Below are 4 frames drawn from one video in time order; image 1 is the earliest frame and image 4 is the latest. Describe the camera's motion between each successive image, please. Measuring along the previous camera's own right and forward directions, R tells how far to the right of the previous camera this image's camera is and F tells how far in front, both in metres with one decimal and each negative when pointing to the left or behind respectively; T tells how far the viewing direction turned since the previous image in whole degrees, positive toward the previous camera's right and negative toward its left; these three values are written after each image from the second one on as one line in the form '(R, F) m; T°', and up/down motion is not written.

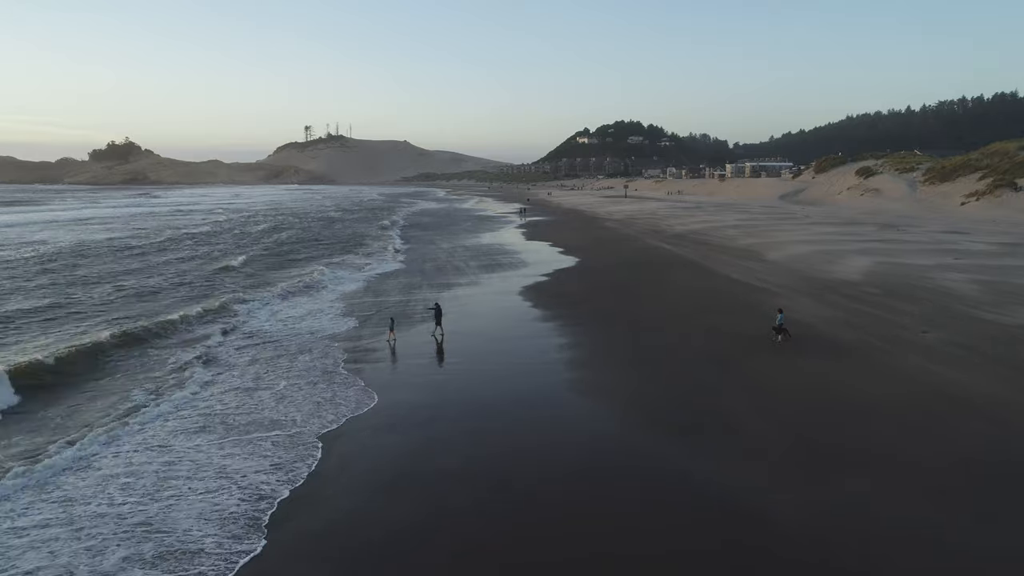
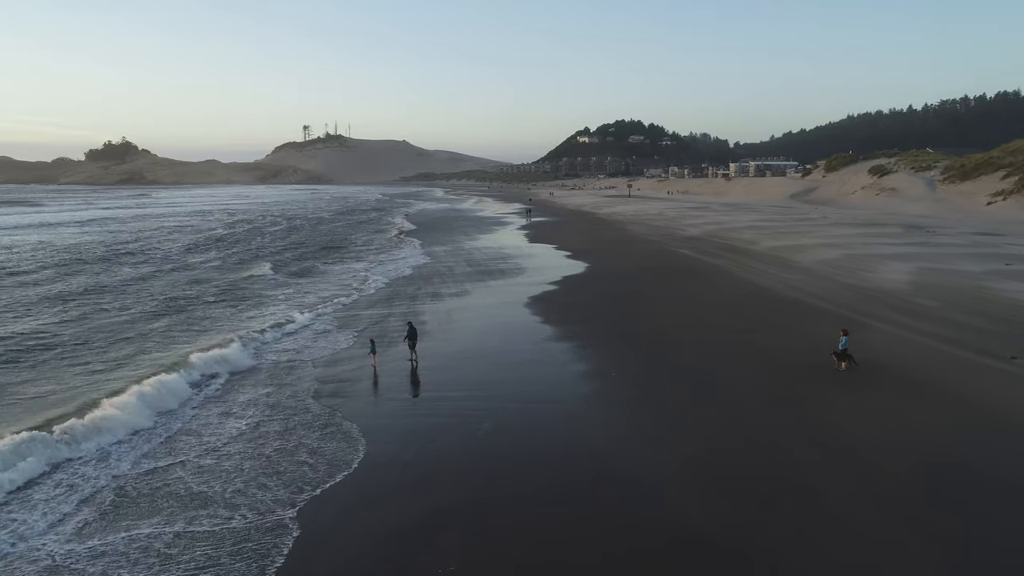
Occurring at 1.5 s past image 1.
(-0.1, +1.4) m; 0°
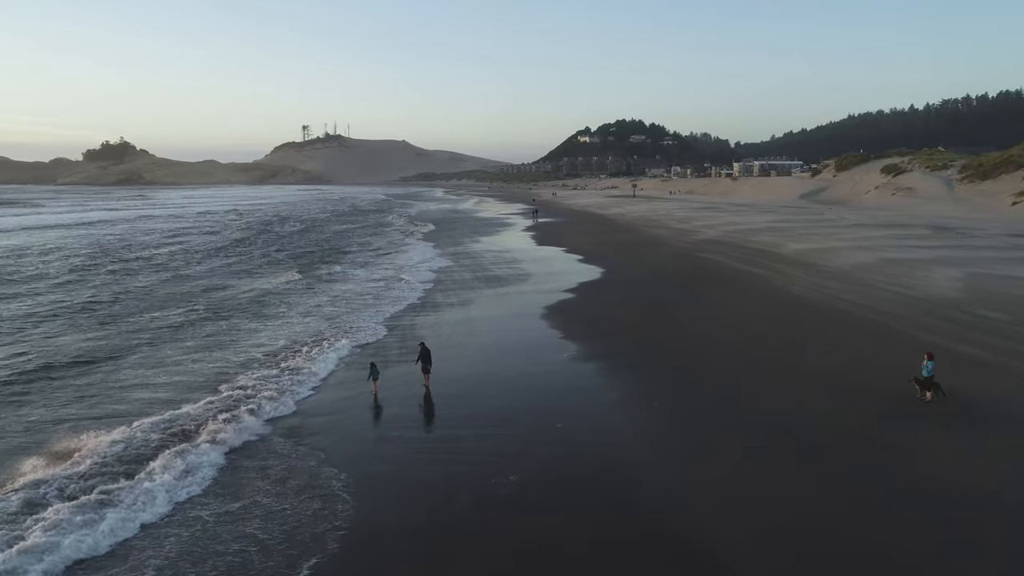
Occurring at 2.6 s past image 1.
(-0.3, +1.1) m; 0°
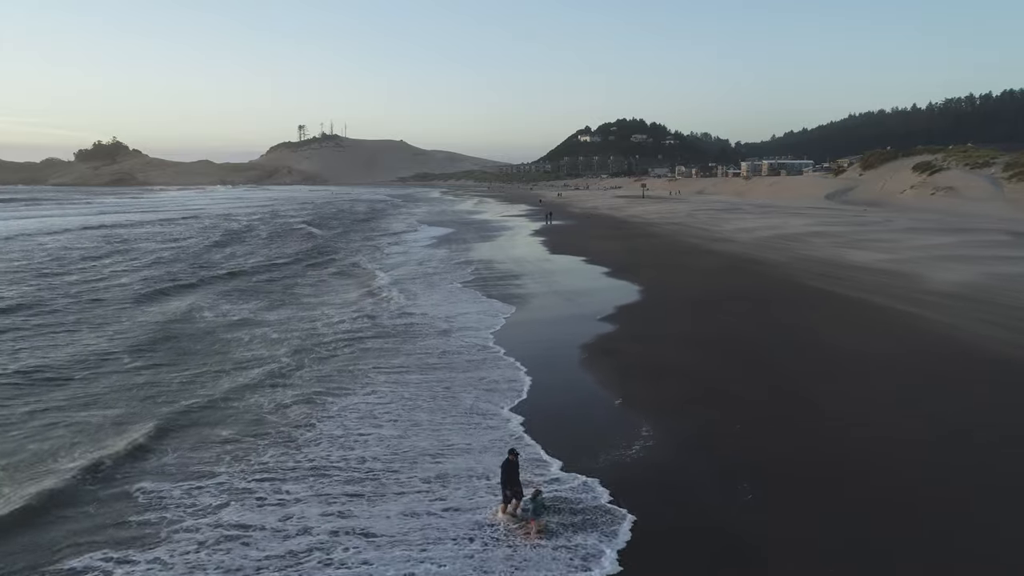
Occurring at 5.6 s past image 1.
(-0.4, +2.9) m; 0°
